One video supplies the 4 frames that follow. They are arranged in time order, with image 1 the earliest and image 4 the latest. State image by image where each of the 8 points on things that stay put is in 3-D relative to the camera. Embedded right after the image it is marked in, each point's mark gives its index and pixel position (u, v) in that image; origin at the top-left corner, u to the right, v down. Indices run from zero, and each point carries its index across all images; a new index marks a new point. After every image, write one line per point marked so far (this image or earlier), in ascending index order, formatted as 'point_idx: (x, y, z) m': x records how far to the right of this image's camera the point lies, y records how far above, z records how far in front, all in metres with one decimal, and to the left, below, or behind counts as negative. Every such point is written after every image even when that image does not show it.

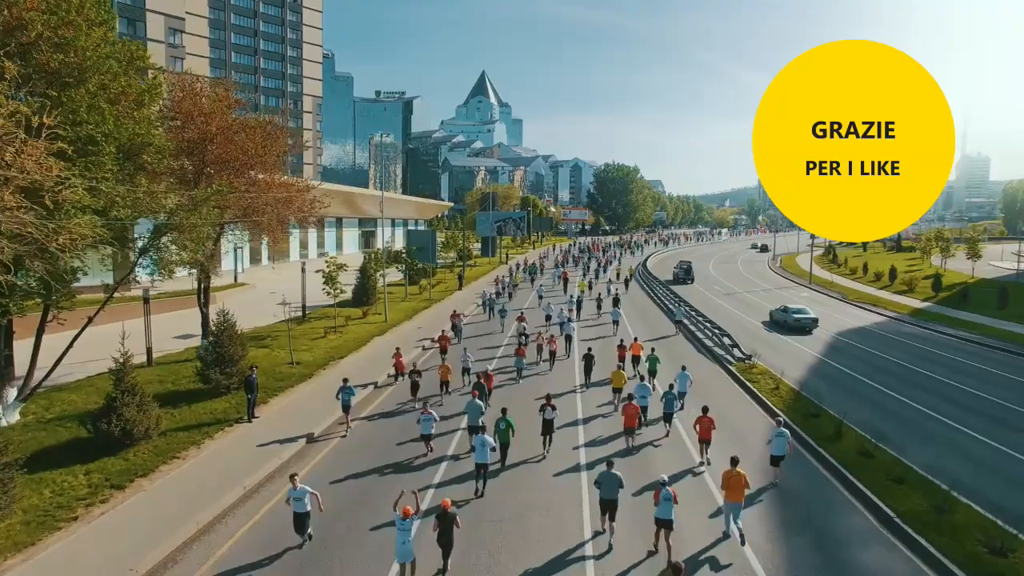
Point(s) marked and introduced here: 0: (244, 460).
0: (-5.7, -3.7, +14.5) m
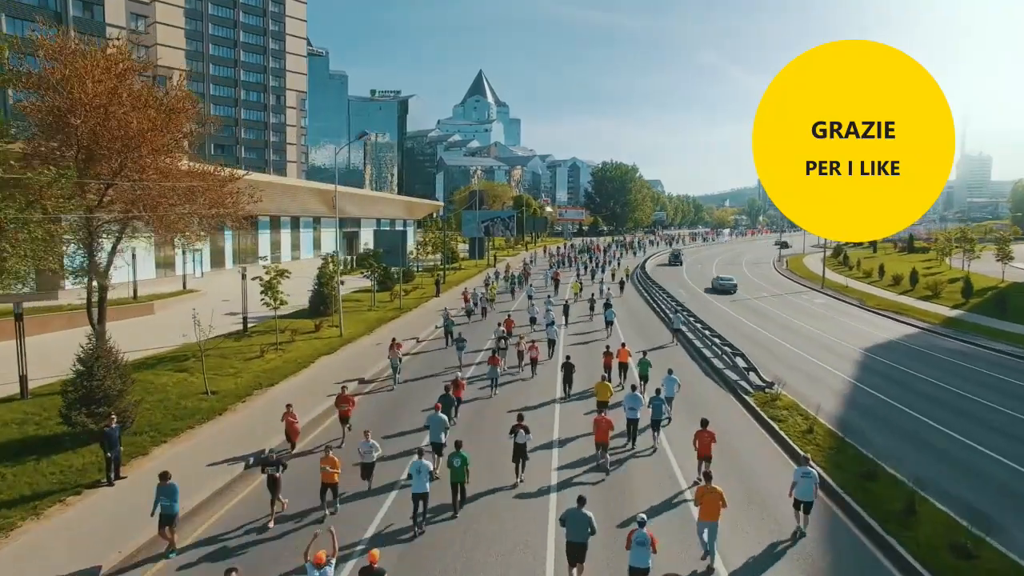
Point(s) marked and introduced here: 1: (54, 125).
0: (-6.7, -4.0, +10.1) m
1: (-10.6, +3.8, +16.0) m
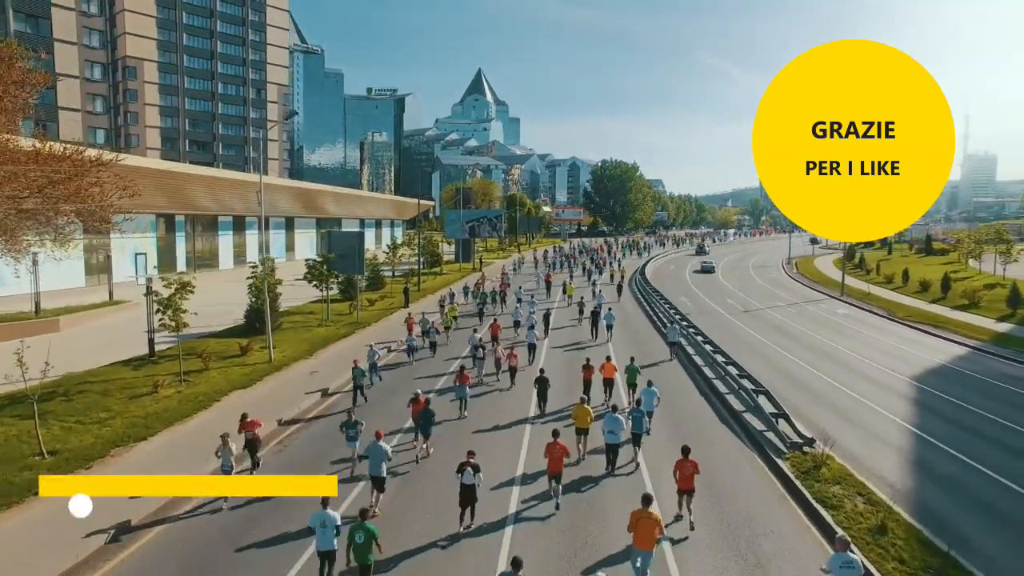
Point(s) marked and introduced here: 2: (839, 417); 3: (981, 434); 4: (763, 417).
0: (-7.8, -4.5, +5.0) m
1: (-11.7, +3.4, +10.9) m
2: (+8.6, -3.3, +17.8) m
3: (+11.7, -3.8, +17.1) m
4: (+6.1, -3.1, +16.6) m
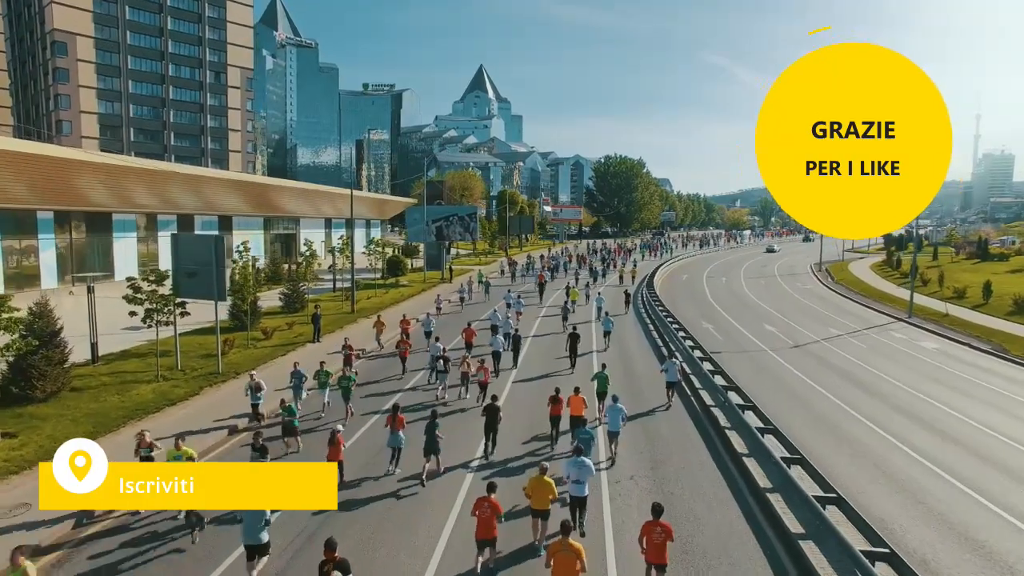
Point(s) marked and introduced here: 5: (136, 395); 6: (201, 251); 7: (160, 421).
0: (-9.7, -5.4, -5.4) m
1: (-13.6, +2.4, +0.5) m
2: (+6.8, -4.3, +7.2) m
3: (+9.9, -4.7, +6.5) m
4: (+4.3, -4.1, +6.0) m
5: (-9.7, -2.8, +17.7) m
6: (-8.9, +1.0, +19.6) m
7: (-8.4, -3.1, +15.9) m
